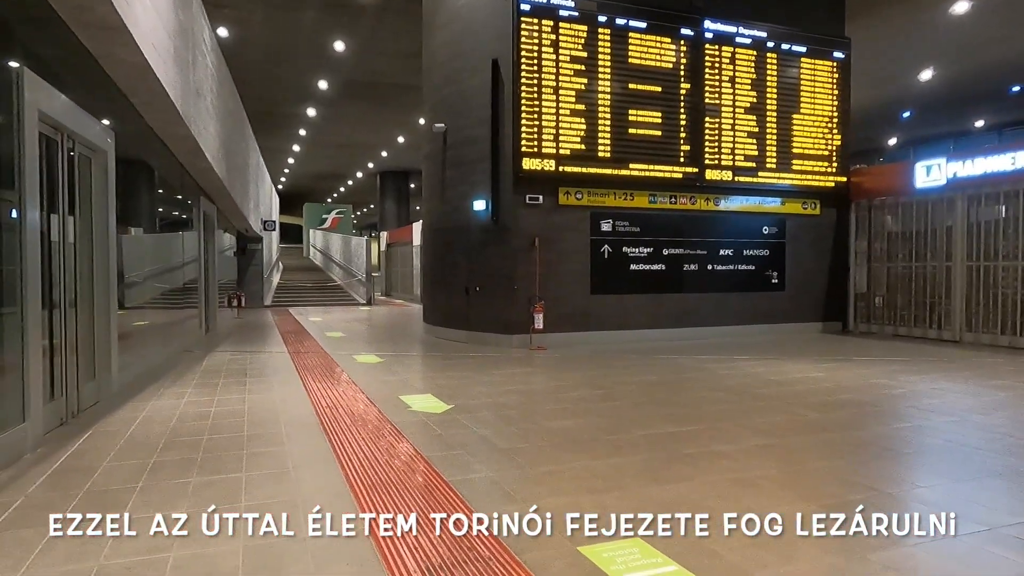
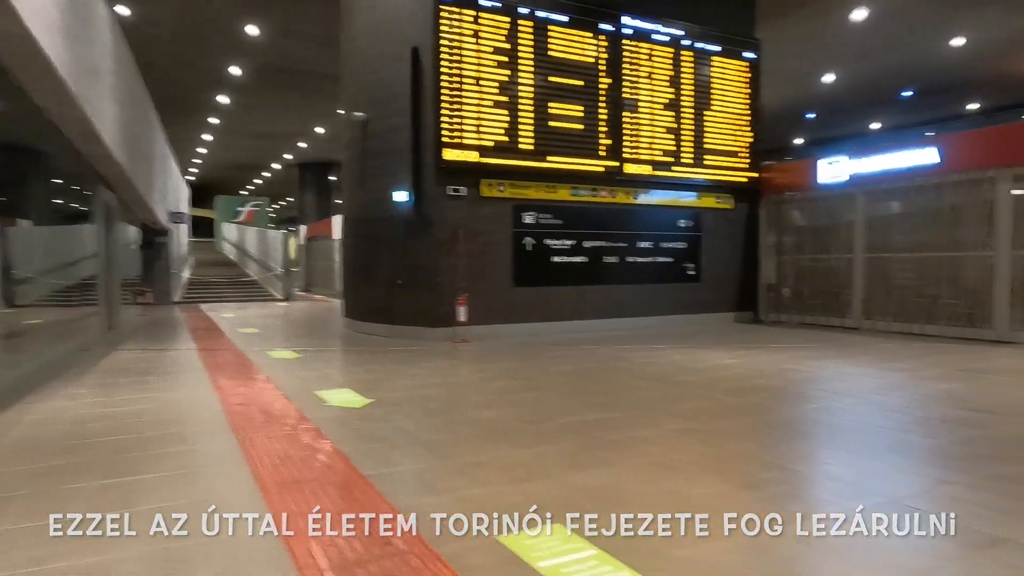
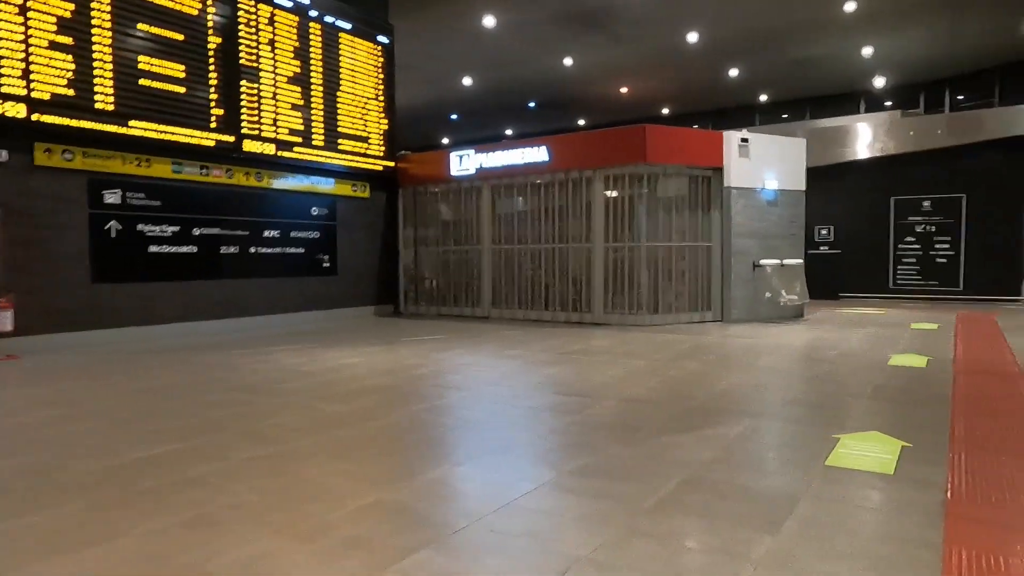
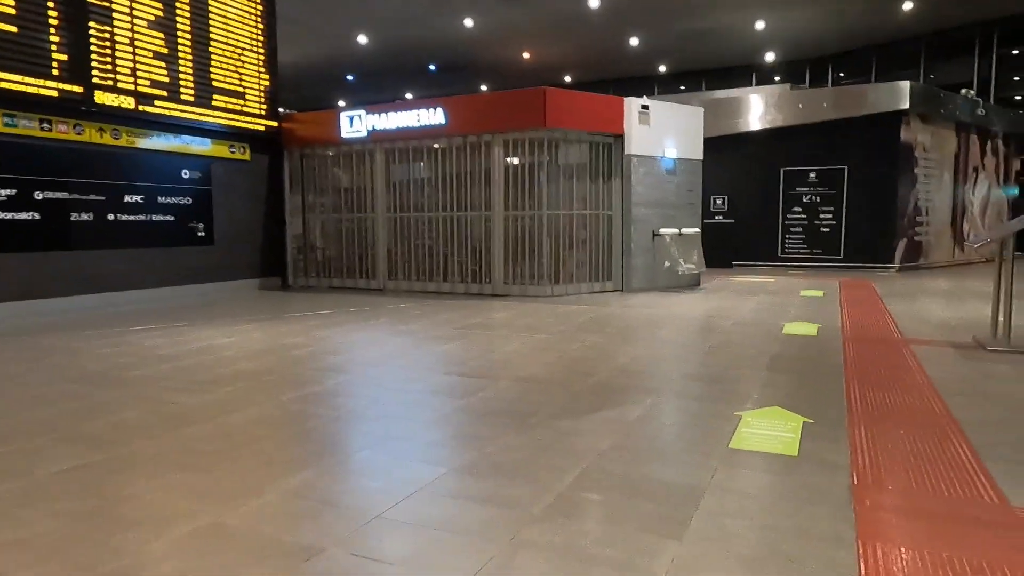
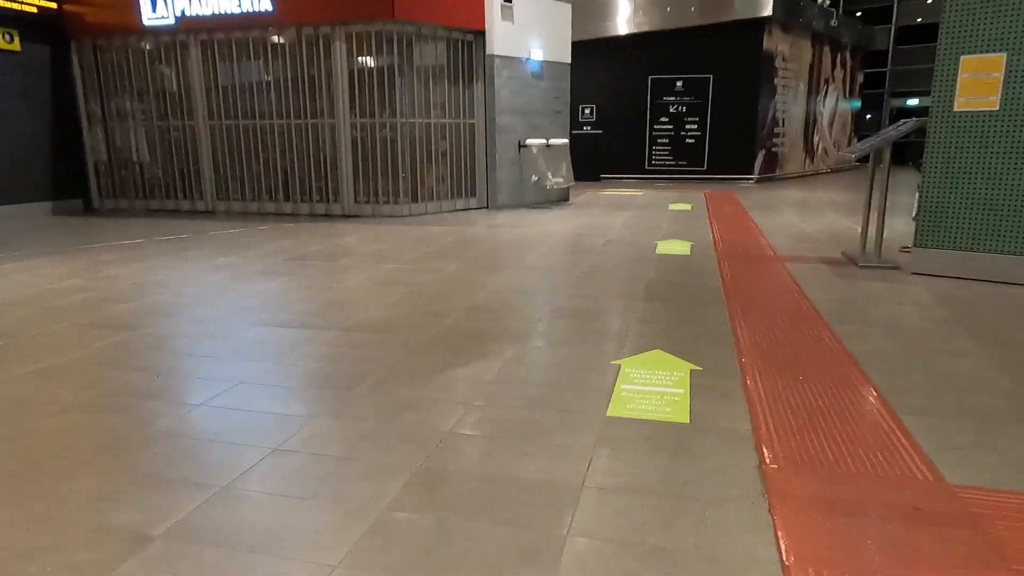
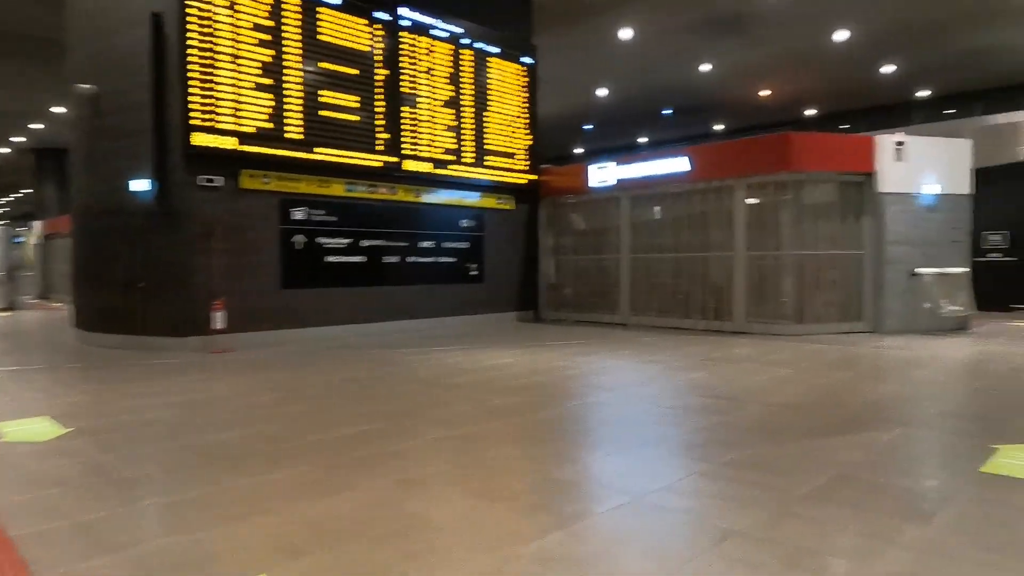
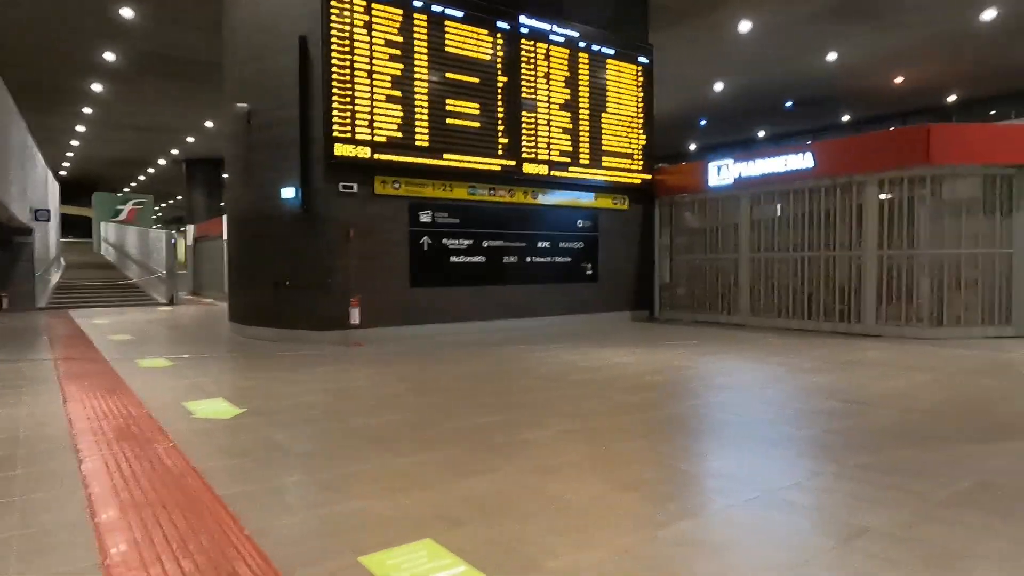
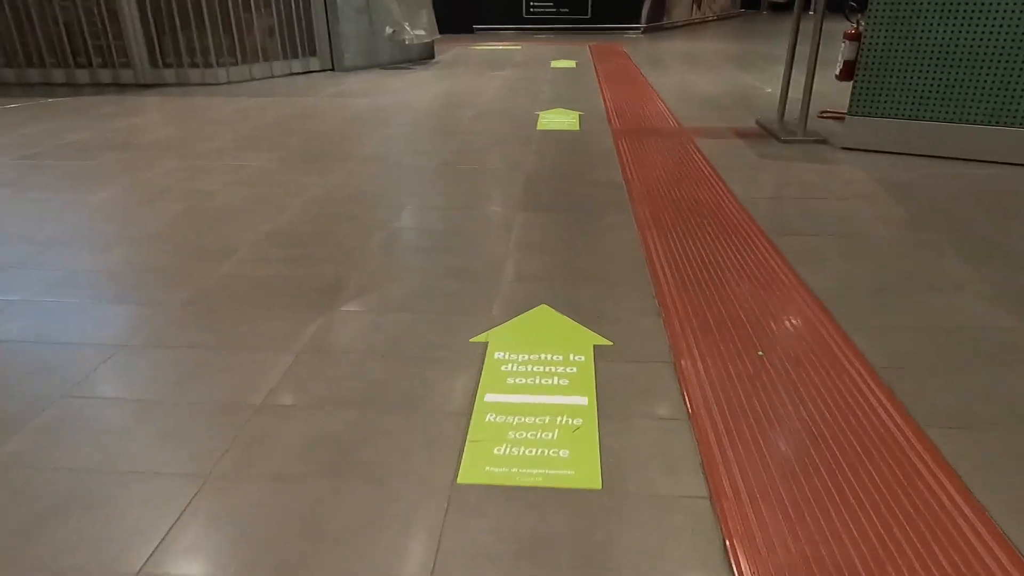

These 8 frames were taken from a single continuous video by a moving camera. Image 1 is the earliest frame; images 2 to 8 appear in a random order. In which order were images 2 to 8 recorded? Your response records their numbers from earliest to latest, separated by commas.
2, 7, 6, 3, 4, 5, 8
